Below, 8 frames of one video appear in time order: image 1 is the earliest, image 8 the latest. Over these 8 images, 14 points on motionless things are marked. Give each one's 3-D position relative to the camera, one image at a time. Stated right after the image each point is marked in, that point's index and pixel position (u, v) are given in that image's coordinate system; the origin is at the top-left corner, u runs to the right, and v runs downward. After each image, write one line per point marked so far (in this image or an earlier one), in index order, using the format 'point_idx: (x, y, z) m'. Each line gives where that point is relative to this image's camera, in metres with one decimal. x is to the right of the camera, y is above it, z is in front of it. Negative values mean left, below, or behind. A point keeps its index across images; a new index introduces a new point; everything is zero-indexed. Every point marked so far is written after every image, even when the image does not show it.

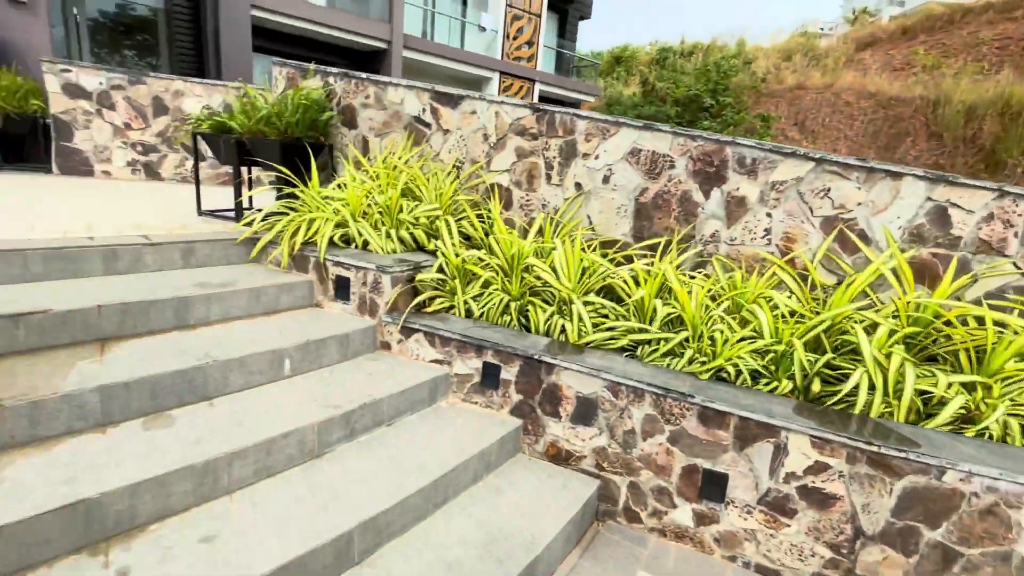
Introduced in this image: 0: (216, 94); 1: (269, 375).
0: (-3.4, +2.2, +5.6) m
1: (-1.2, -0.4, +2.3) m
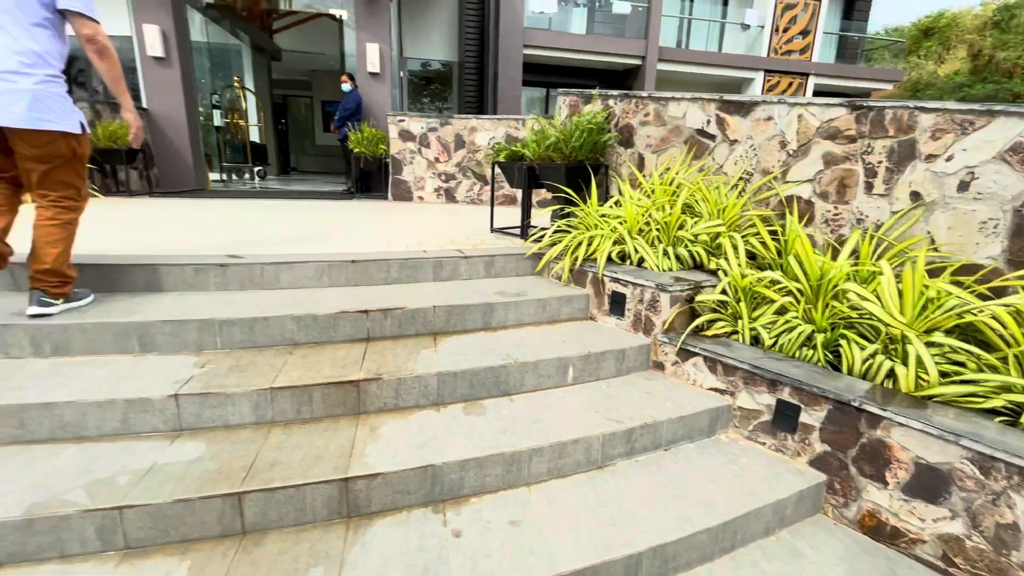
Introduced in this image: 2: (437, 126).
0: (-0.2, +2.2, +6.4) m
1: (+0.2, -0.5, +2.5) m
2: (-1.0, +2.2, +6.6) m
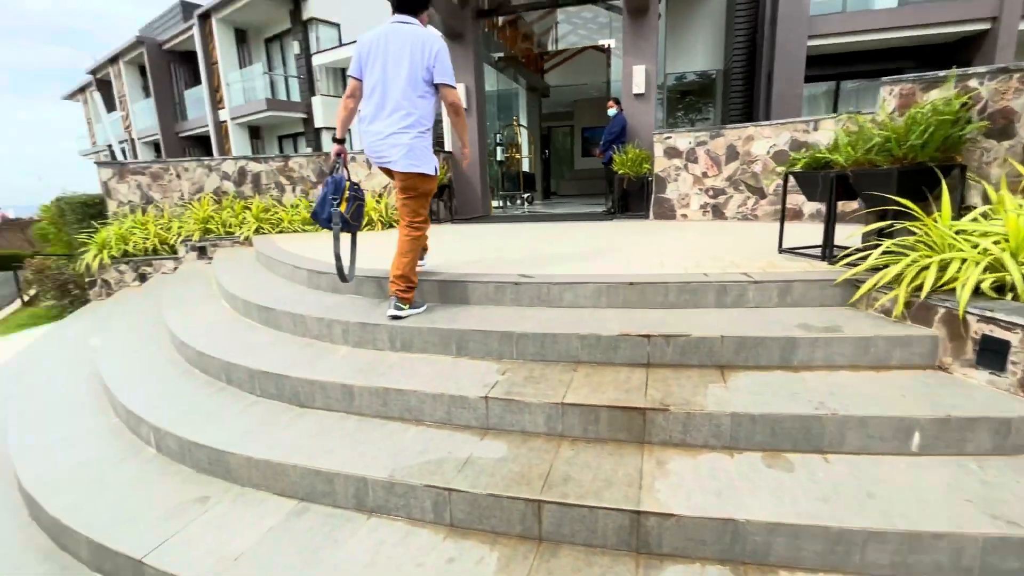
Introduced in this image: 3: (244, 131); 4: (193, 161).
0: (+3.2, +1.8, +5.7) m
1: (+1.5, -0.6, +1.9) m
2: (+2.5, +1.9, +6.2) m
3: (-9.9, +5.8, +17.8) m
4: (-5.3, +2.1, +7.9) m
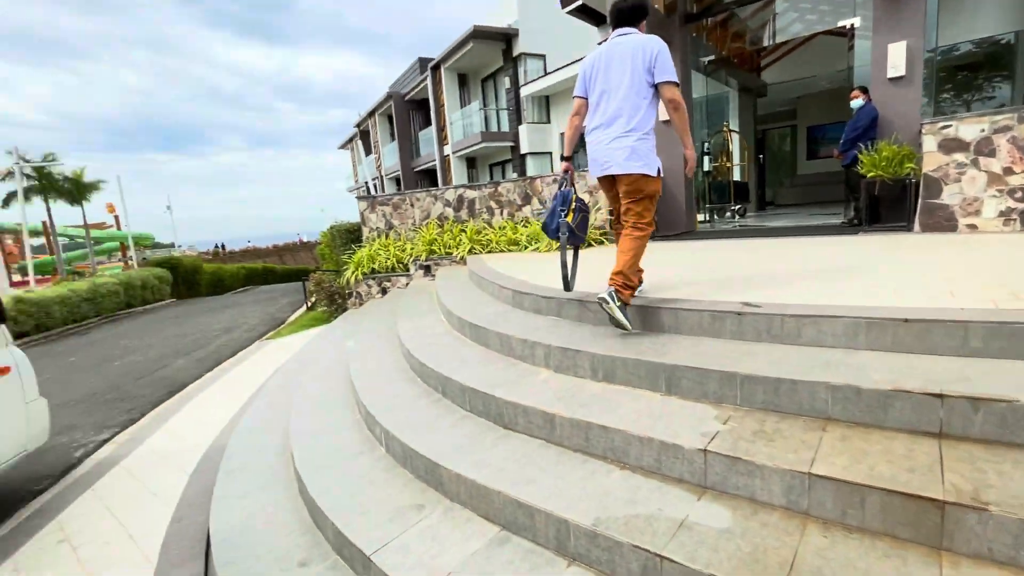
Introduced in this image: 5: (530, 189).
0: (+5.2, +1.5, +3.9) m
1: (+2.2, -0.8, +1.0) m
2: (+4.8, +1.6, +4.6) m
3: (-2.1, +5.3, +20.2) m
4: (-1.7, +1.8, +9.2) m
5: (+0.3, +1.7, +8.4) m
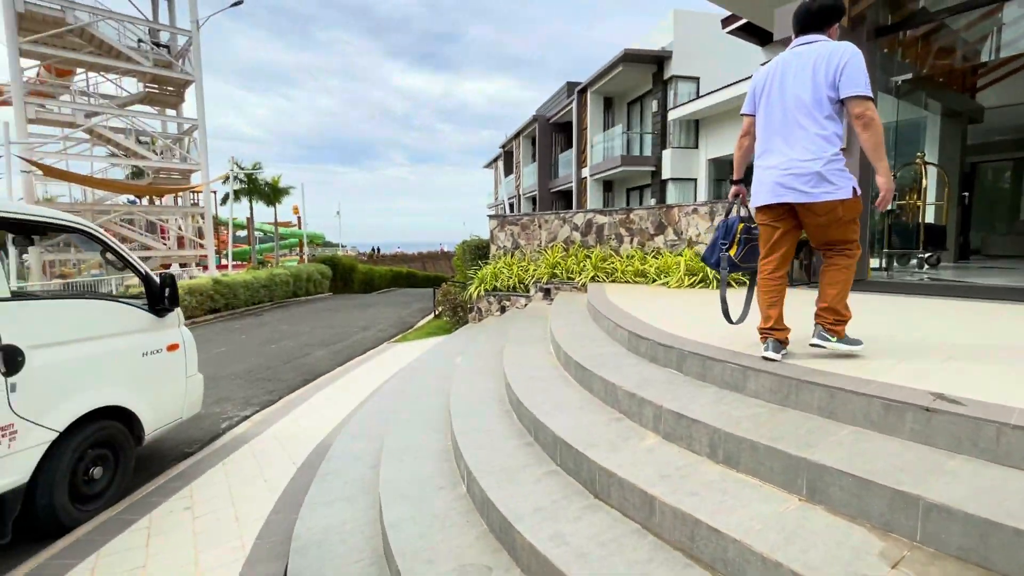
0: (+6.0, +0.7, +2.1) m
1: (+2.1, -1.1, +0.1) m
2: (+5.8, +0.8, +3.0) m
3: (+3.6, +4.3, +19.9) m
4: (+0.8, +1.4, +9.1) m
5: (+2.5, +1.1, +7.8) m
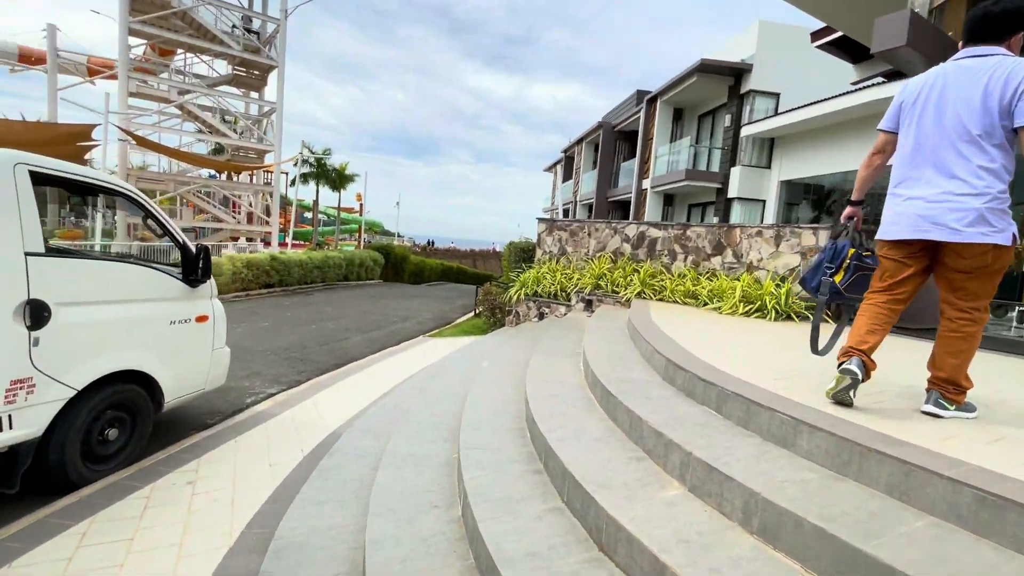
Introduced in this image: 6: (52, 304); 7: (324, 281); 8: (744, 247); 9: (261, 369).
0: (+6.1, 0.0, +1.2) m
1: (+1.8, -1.4, -0.4) m
2: (+6.0, +0.1, +2.1) m
3: (+5.9, +3.6, +19.2) m
4: (+1.7, +1.2, +8.7) m
5: (+3.2, +0.8, +7.3) m
6: (-3.0, -0.1, +3.1) m
7: (-7.7, +0.3, +19.6) m
8: (+3.4, +0.6, +7.0) m
9: (-3.5, -1.1, +6.7) m
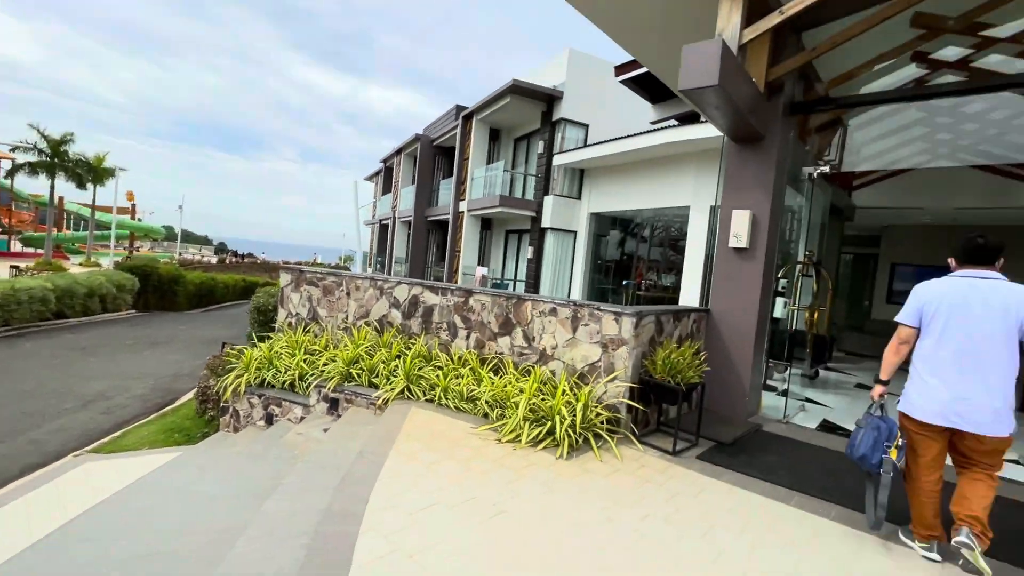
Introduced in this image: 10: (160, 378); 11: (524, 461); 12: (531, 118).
0: (+4.7, -0.9, +0.7) m
1: (+1.2, -2.3, -2.3) m
2: (+4.3, -0.8, +1.4) m
3: (-1.3, +2.4, +17.7) m
4: (-1.9, +0.1, +6.3) m
5: (0.0, -0.3, +5.5) m
6: (-4.5, -1.1, -0.5) m
7: (-14.3, -1.0, +13.6) m
8: (+0.3, -0.4, +5.3) m
9: (-6.1, -2.2, +2.7) m
10: (-7.2, -1.9, +9.8) m
11: (+0.1, -1.4, +3.9) m
12: (+0.6, +5.6, +15.9) m
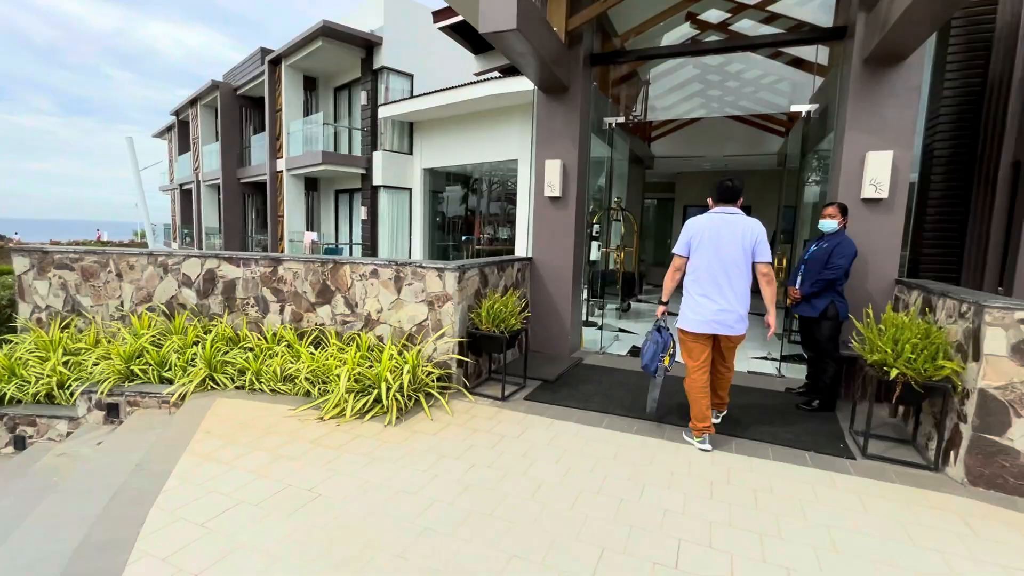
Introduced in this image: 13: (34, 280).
0: (+4.1, -0.4, +1.9) m
1: (+1.7, -2.3, -1.8) m
2: (+3.4, -0.3, +2.5) m
3: (-7.1, +3.4, +15.9) m
4: (-4.0, +0.4, +5.2) m
5: (-1.9, +0.1, +5.0) m
6: (-4.2, -1.6, -1.9) m
7: (-17.9, -1.5, +8.5) m
8: (-1.6, 0.0, +4.9) m
9: (-6.7, -2.6, +0.7) m
10: (-9.9, -1.9, +7.1) m
11: (-1.2, -1.1, +3.7) m
12: (-5.0, +6.7, +14.5) m
13: (-5.4, +0.1, +5.4) m
